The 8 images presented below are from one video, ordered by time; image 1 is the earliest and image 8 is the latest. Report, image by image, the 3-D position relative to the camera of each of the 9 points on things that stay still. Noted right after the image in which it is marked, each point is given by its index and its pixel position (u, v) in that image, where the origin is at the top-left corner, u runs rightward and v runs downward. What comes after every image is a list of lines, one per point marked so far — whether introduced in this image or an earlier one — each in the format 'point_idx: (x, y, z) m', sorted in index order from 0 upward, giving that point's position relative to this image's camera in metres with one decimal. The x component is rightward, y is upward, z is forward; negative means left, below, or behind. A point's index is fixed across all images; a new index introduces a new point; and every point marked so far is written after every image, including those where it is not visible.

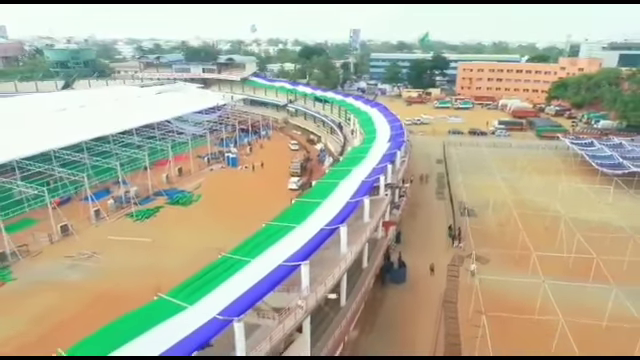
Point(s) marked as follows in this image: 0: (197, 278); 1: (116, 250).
0: (-2.5, -2.0, +9.4) m
1: (-7.9, -2.7, +17.3) m
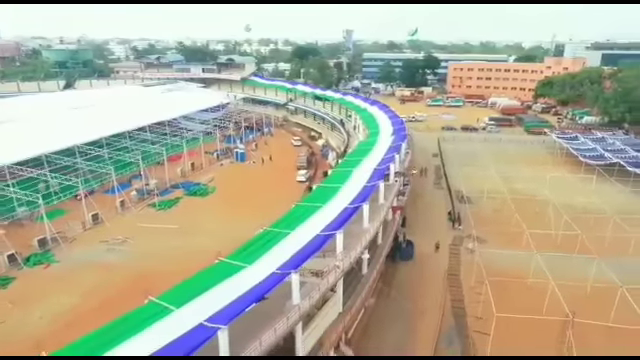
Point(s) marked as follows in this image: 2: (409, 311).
0: (-1.7, -1.6, +11.0) m
1: (-7.3, -2.4, +18.9) m
2: (+2.7, -3.9, +13.6) m
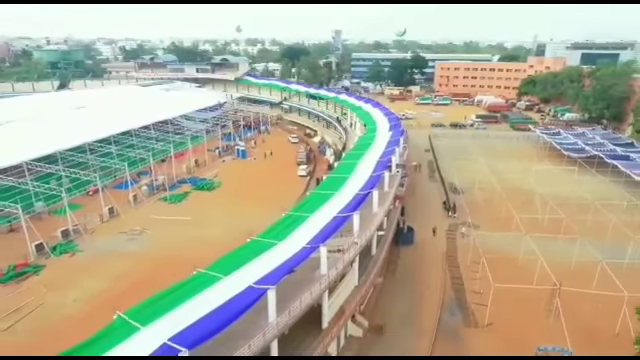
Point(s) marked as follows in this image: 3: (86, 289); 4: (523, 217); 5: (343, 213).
0: (-1.2, -1.3, +12.3) m
1: (-7.0, -2.1, +20.0) m
2: (+3.1, -3.6, +15.0) m
3: (-8.0, -3.7, +15.1) m
4: (+8.8, -1.7, +19.4) m
5: (+0.7, -0.9, +12.6) m
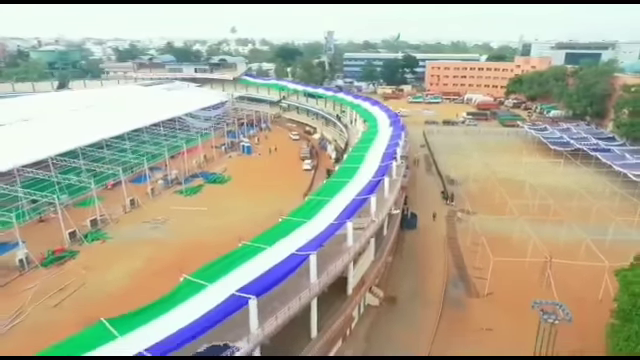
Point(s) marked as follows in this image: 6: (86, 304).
0: (-0.6, -0.9, +13.9) m
1: (-6.6, -1.8, +21.4) m
2: (+3.7, -3.1, +16.7) m
3: (-7.4, -3.4, +16.5) m
4: (+9.3, -1.2, +21.3) m
5: (+1.3, -0.5, +14.2) m
6: (-7.7, -4.0, +14.4) m
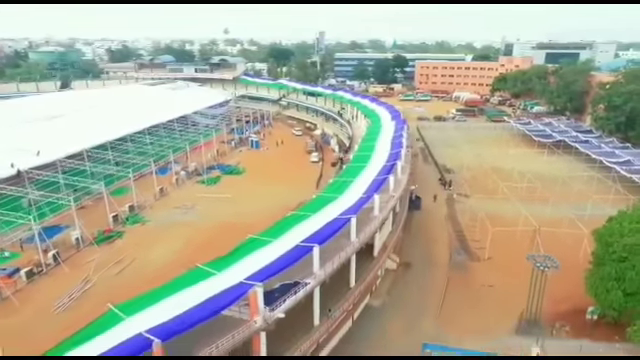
0: (+0.4, -0.3, +16.3) m
1: (-5.9, -1.2, +23.6) m
2: (+4.6, -2.5, +19.3) m
3: (-6.5, -2.9, +18.7) m
4: (+10.0, -0.5, +24.0) m
5: (+2.3, +0.1, +16.7) m
6: (-6.7, -3.5, +16.6) m
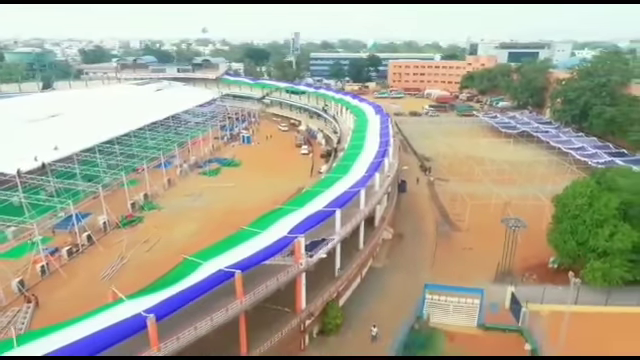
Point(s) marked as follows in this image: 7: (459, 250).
0: (+0.6, +0.4, +19.0) m
1: (-6.1, -0.7, +25.8) m
2: (+4.7, -1.7, +22.2) m
3: (-6.3, -2.3, +20.9) m
4: (+9.7, +0.4, +27.3) m
5: (+2.5, +0.9, +19.5) m
6: (-6.4, -3.0, +18.8) m
7: (+5.8, -2.9, +18.5) m
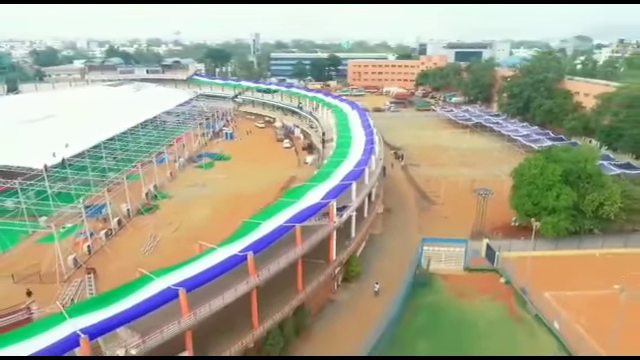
0: (+0.7, +1.2, +22.3) m
1: (-6.7, -0.1, +28.5) m
2: (+4.5, -0.8, +26.0) m
3: (-6.3, -1.8, +23.5) m
4: (+8.8, +1.6, +31.6) m
5: (+2.5, +1.7, +23.1) m
6: (-6.2, -2.4, +21.4) m
7: (+6.0, -1.9, +22.5) m
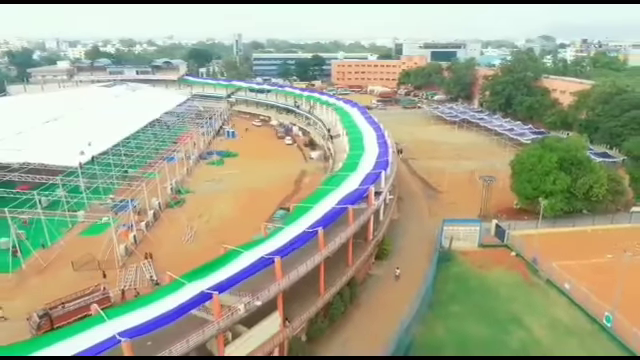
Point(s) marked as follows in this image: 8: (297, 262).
0: (+1.7, +1.7, +24.4) m
1: (-6.0, +0.2, +30.0) m
2: (+5.3, -0.2, +28.3) m
3: (-5.3, -1.4, +25.1) m
4: (+9.2, +2.2, +34.1) m
5: (+3.4, +2.2, +25.2) m
6: (-5.0, -2.1, +23.0) m
7: (+7.0, -1.3, +24.9) m
8: (-0.7, -2.4, +13.0) m
